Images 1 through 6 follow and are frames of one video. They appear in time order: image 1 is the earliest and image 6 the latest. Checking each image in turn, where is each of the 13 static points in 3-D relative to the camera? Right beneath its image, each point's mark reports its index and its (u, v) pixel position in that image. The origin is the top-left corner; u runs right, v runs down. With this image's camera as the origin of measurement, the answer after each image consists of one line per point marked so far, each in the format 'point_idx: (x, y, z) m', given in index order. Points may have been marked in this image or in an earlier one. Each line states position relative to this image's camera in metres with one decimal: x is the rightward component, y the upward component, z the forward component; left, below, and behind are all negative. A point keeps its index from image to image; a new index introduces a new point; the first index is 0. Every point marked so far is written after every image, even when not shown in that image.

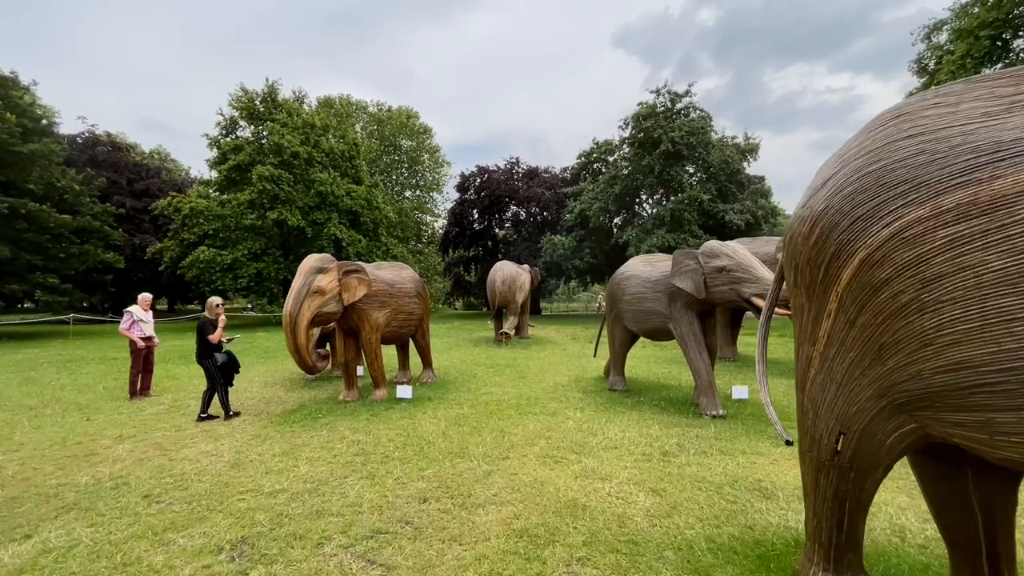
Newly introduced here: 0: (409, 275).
0: (-1.6, +0.2, +6.6) m
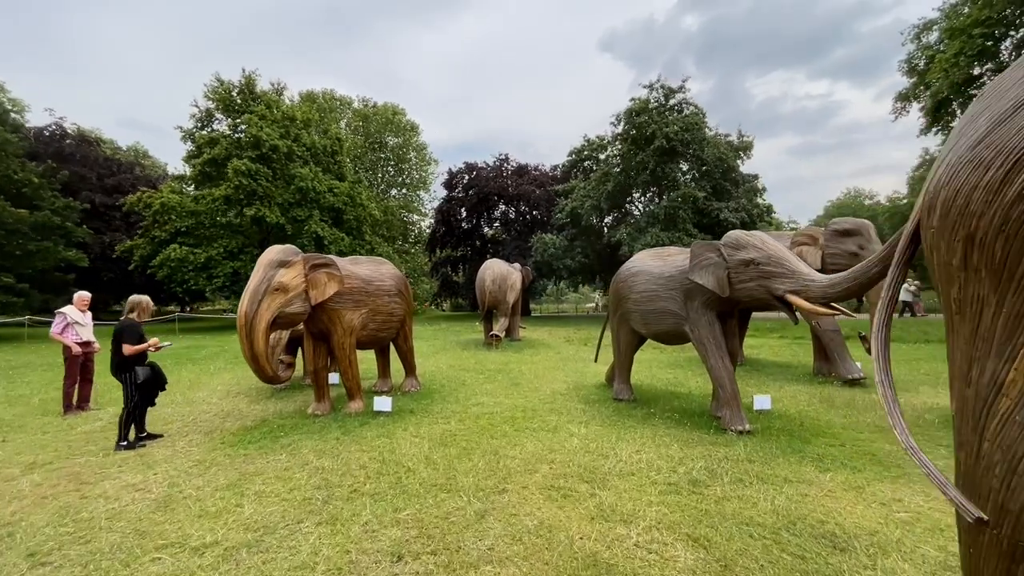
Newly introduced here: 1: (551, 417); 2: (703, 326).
0: (-1.6, +0.2, +5.9) m
1: (+0.5, -1.5, +5.0) m
2: (+2.0, -0.4, +4.7) m
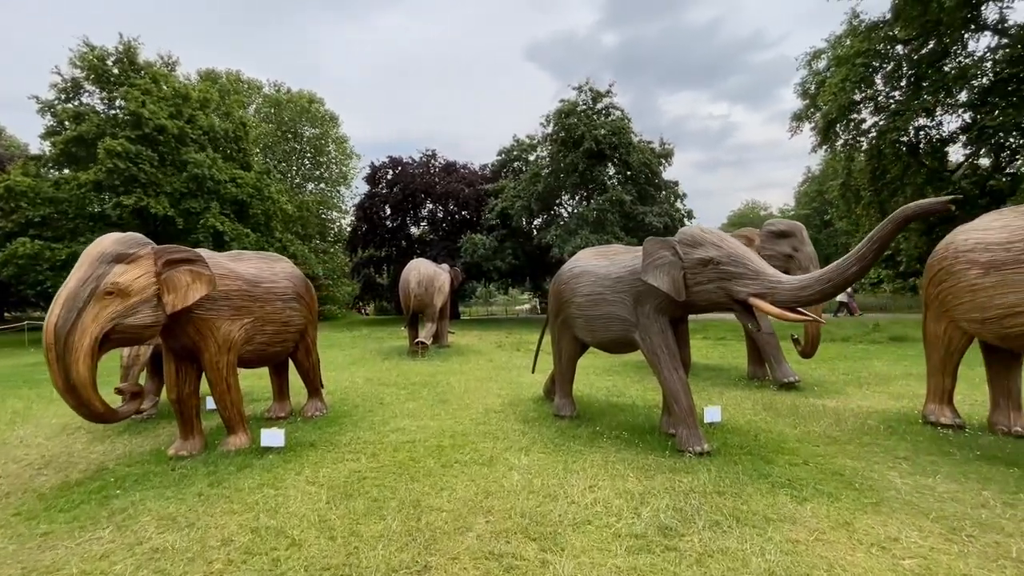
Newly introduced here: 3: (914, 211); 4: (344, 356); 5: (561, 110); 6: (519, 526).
0: (-2.5, +0.2, +4.8) m
1: (-0.3, -1.5, +4.3) m
2: (+1.3, -0.4, +4.2) m
3: (+2.6, +0.5, +2.9) m
4: (-4.2, -1.7, +11.1) m
5: (+2.1, +7.5, +18.6) m
6: (0.0, -1.5, +2.7) m
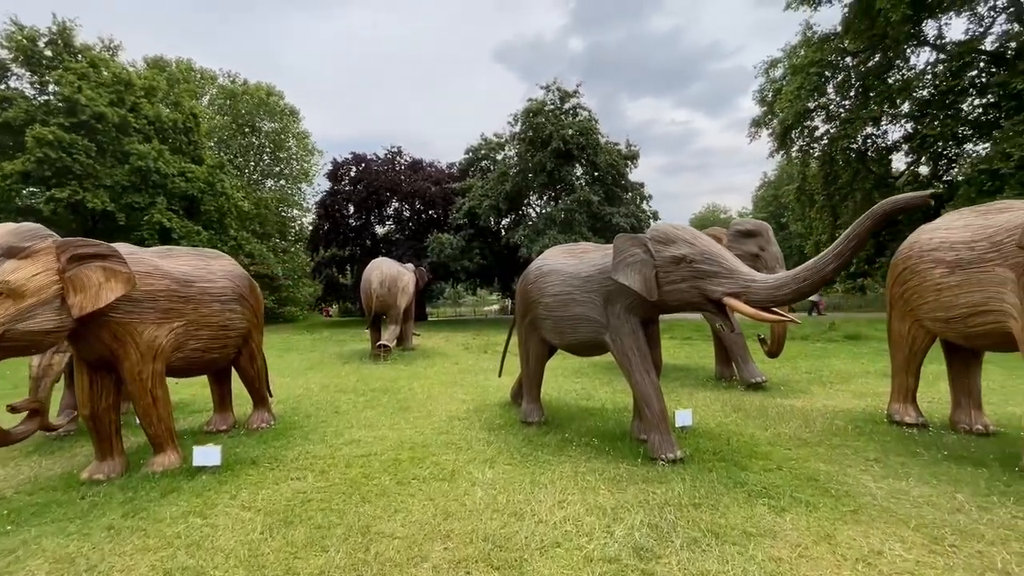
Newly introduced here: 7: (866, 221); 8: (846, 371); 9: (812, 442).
0: (-2.8, +0.2, +4.3) m
1: (-0.6, -1.5, +4.0) m
2: (+1.0, -0.4, +4.0) m
3: (+2.4, +0.5, +2.8) m
4: (-5.0, -1.7, +10.5) m
5: (+0.7, +7.5, +18.4) m
6: (-0.2, -1.5, +2.4) m
7: (+2.3, +0.4, +2.8) m
8: (+5.7, -1.4, +7.5) m
9: (+2.8, -1.4, +4.1) m
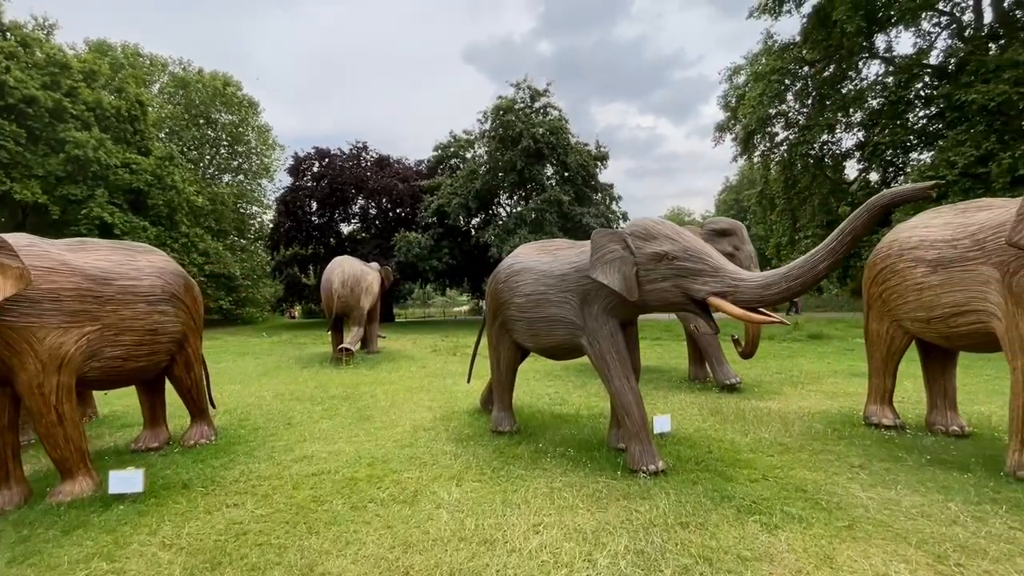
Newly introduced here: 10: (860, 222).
0: (-3.1, +0.2, +3.8) m
1: (-0.8, -1.5, +3.6) m
2: (+0.8, -0.4, +3.7) m
3: (+2.2, +0.5, +2.6) m
4: (-5.7, -1.7, +9.8) m
5: (-0.5, +7.5, +18.1) m
6: (-0.3, -1.4, +2.1) m
7: (+2.1, +0.4, +2.7) m
8: (+5.2, -1.4, +7.6) m
9: (+2.5, -1.4, +3.9) m
10: (+2.1, +0.4, +2.7) m
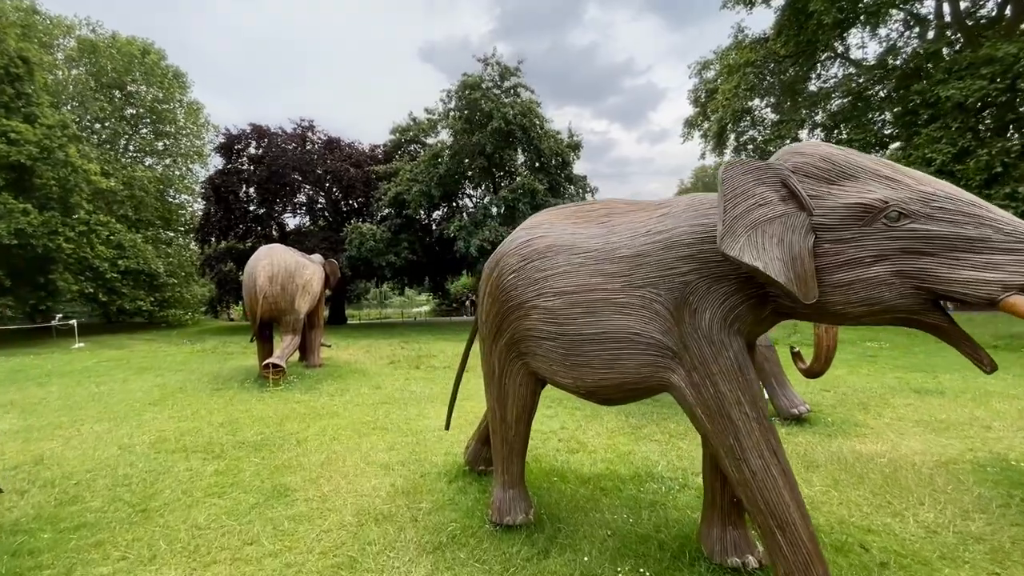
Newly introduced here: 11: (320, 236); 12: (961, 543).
0: (-2.9, +0.2, +1.7) m
1: (-0.6, -1.5, +1.7) m
2: (+0.9, -0.4, +2.0) m
3: (+2.5, +0.6, +1.0) m
4: (-6.1, -1.7, +7.4) m
5: (-1.7, +7.6, +16.2) m
6: (0.0, -1.4, +0.2) m
7: (+2.4, +0.5, +1.0) m
8: (+5.0, -1.4, +6.2) m
9: (+2.7, -1.4, +2.3) m
10: (+2.4, +0.4, +1.0) m
11: (-7.9, +2.1, +18.0) m
12: (+2.5, -1.4, +2.4) m
